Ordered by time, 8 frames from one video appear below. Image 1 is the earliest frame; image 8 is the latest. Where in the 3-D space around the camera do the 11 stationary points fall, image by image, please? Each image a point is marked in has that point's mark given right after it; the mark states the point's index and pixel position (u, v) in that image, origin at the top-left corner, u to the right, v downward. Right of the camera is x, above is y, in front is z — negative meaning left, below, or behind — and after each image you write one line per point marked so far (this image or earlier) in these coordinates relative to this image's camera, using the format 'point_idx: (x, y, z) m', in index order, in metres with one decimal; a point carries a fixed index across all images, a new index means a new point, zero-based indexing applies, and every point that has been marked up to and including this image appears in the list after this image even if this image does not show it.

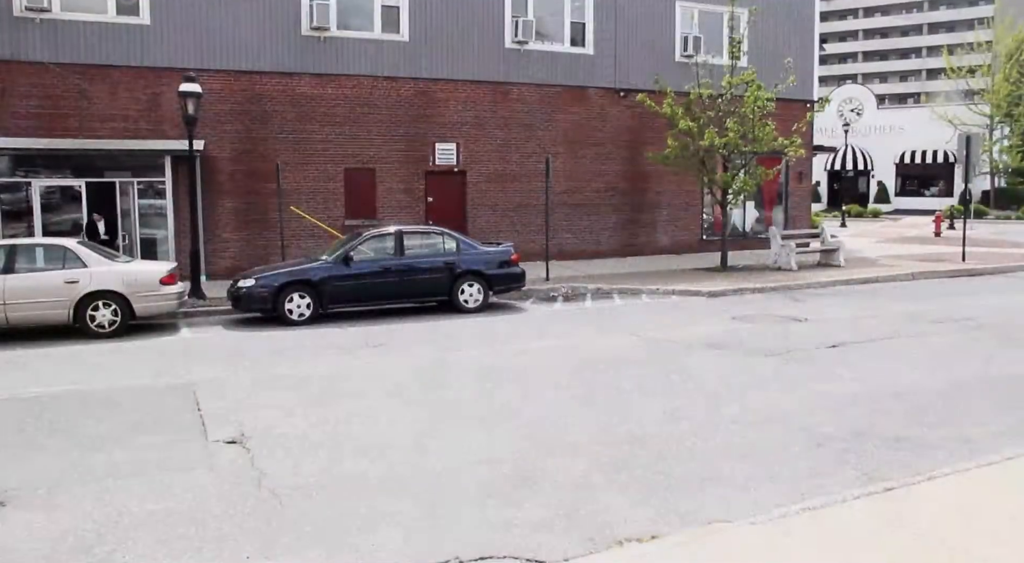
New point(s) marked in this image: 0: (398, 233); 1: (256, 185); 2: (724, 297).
0: (-1.9, +0.8, +12.3) m
1: (-5.8, +2.2, +16.7) m
2: (+3.6, -0.2, +12.5) m
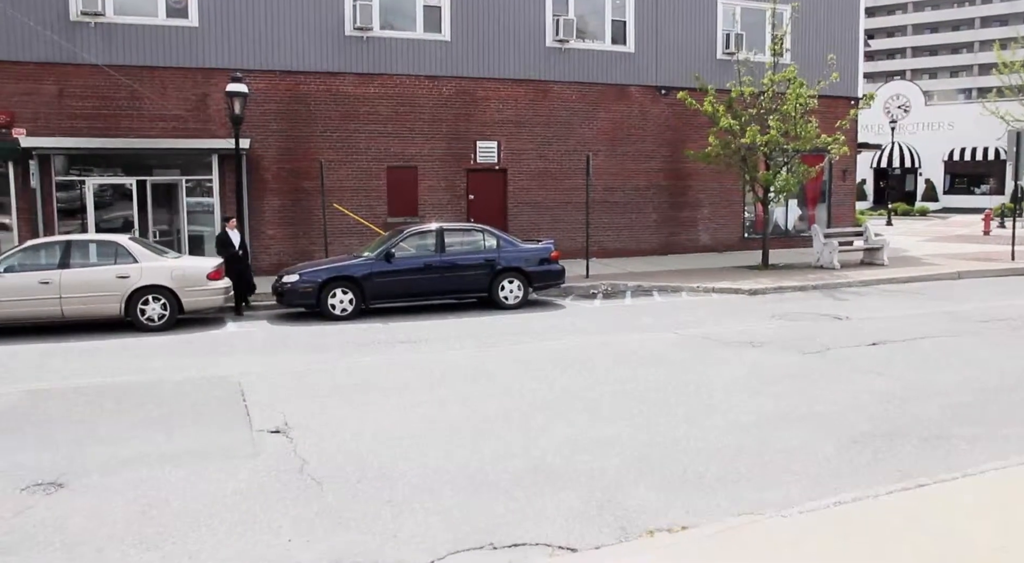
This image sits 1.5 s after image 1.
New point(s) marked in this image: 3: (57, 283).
0: (-1.2, +0.9, +12.4) m
1: (-4.9, +2.3, +17.1) m
2: (+4.2, -0.2, +12.4) m
3: (-7.1, 0.0, +11.3) m
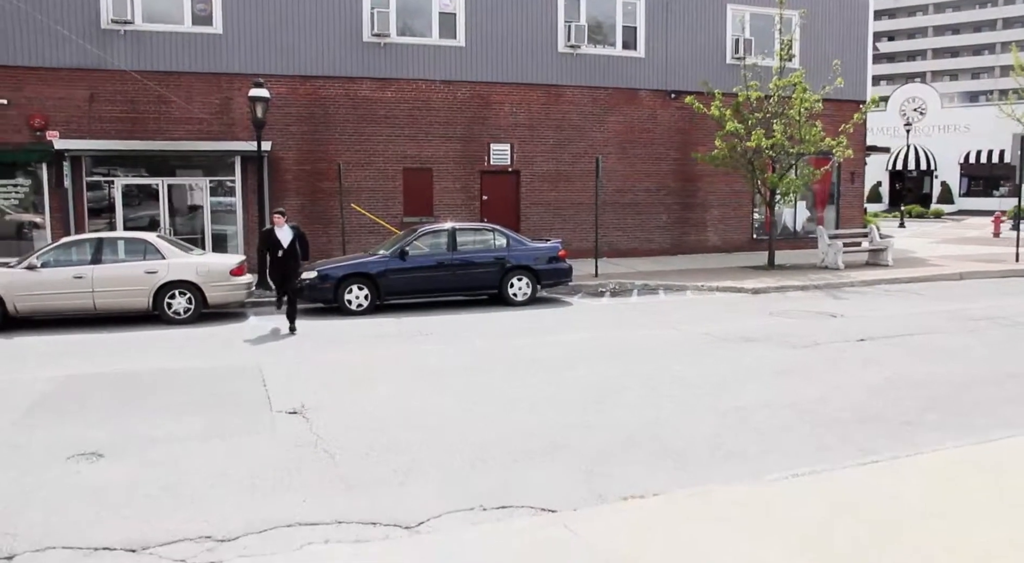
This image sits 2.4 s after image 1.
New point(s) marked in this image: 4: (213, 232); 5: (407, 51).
0: (-1.1, +0.9, +12.9) m
1: (-4.6, +2.3, +17.7) m
2: (+4.4, -0.2, +12.7) m
3: (-6.9, +0.1, +12.0) m
4: (-7.2, +1.2, +17.6) m
5: (-2.6, +5.7, +18.1) m
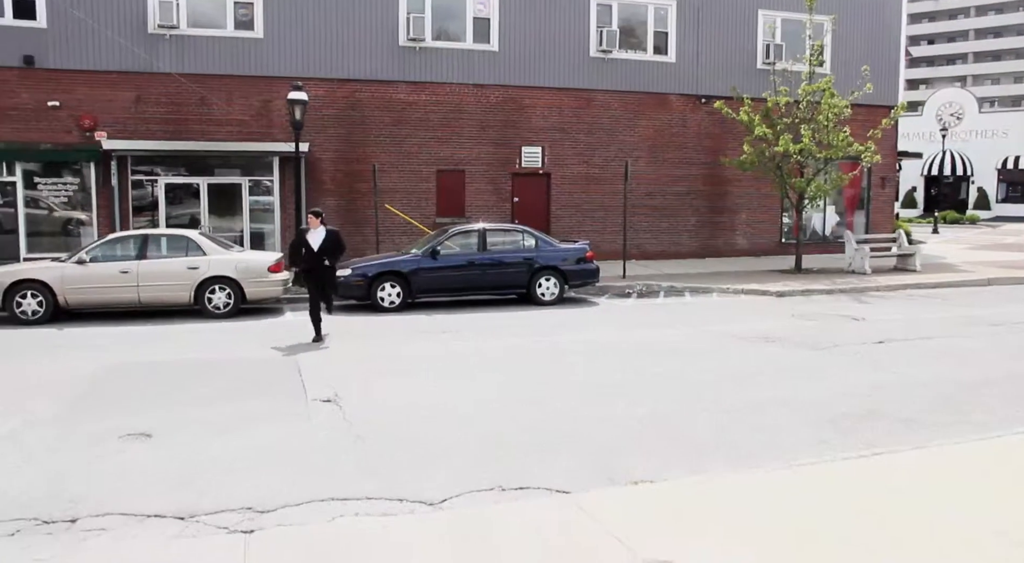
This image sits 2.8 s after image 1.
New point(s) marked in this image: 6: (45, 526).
0: (-0.5, +0.9, +13.3) m
1: (-3.9, +2.4, +18.2) m
2: (+4.9, -0.3, +12.9) m
3: (-6.5, +0.2, +12.6) m
4: (-6.5, +1.3, +18.2) m
5: (-1.8, +5.7, +18.5) m
6: (-2.9, -1.5, +4.5) m
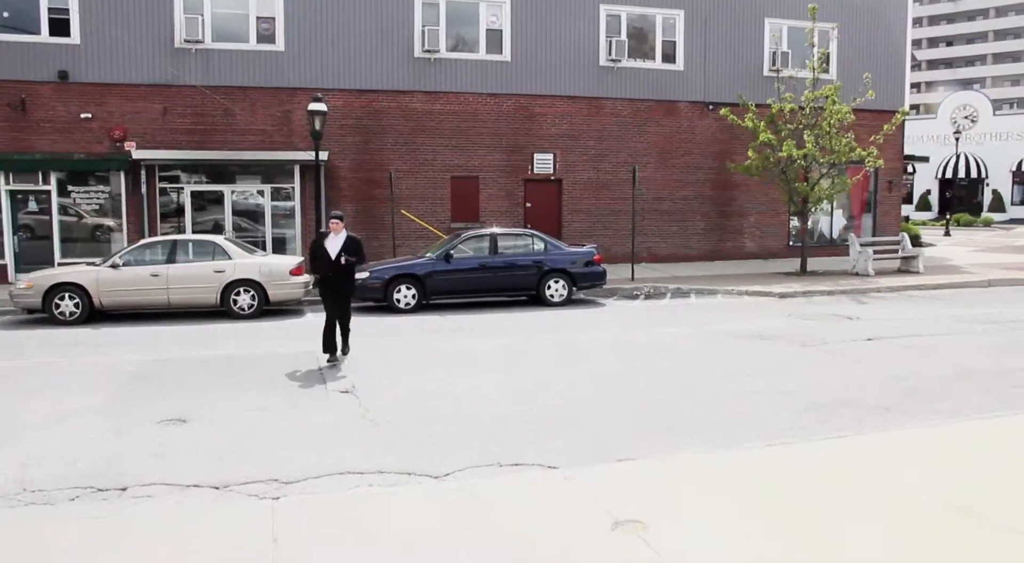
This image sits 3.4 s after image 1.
0: (-0.3, +0.9, +13.8) m
1: (-3.6, +2.3, +18.8) m
2: (+5.1, -0.3, +13.3) m
3: (-6.3, +0.1, +13.3) m
4: (-6.1, +1.2, +18.9) m
5: (-1.5, +5.6, +19.2) m
6: (-2.9, -1.5, +5.1) m
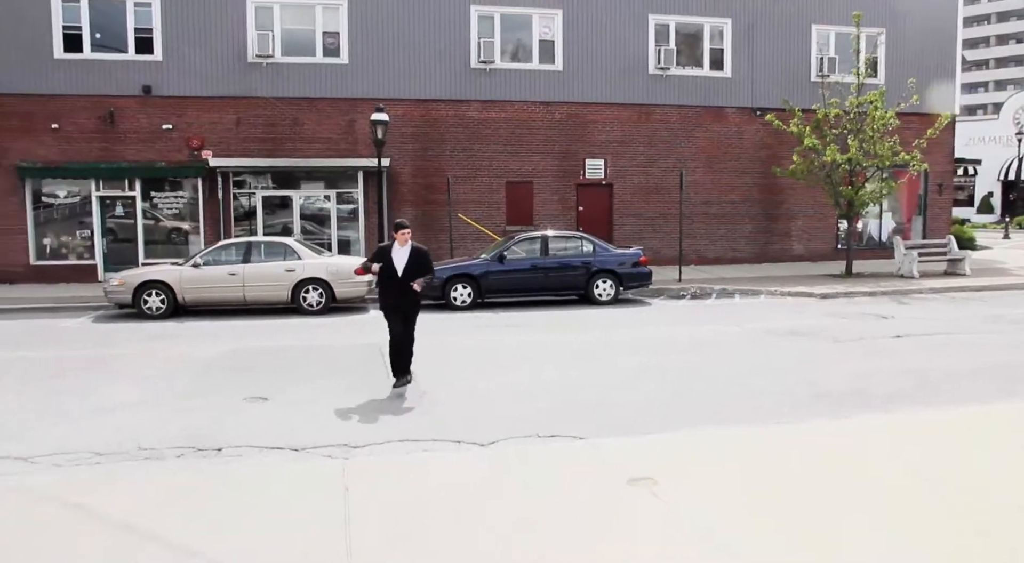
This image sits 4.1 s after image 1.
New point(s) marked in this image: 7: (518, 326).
0: (+0.6, +0.9, +14.6) m
1: (-2.2, +2.3, +19.8) m
2: (+6.0, -0.3, +13.6) m
3: (-5.3, +0.1, +14.5) m
4: (-4.8, +1.2, +20.1) m
5: (-0.1, +5.6, +20.0) m
6: (-2.5, -1.4, +6.0) m
7: (+0.1, -0.8, +12.6) m
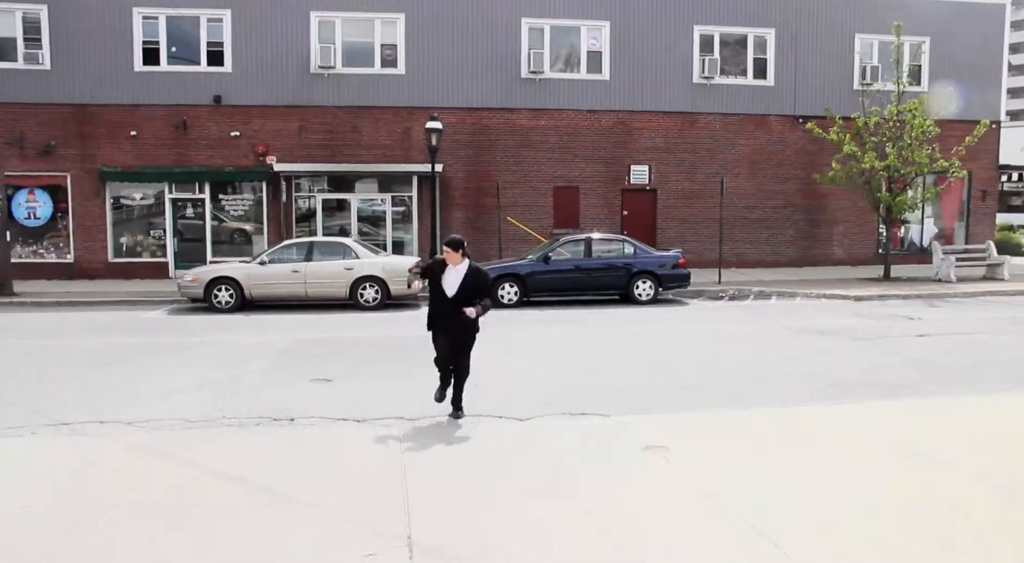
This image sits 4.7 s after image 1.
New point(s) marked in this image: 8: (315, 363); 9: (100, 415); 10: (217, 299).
0: (+1.6, +0.9, +15.4) m
1: (-0.9, +2.3, +20.8) m
2: (+6.8, -0.4, +14.1) m
3: (-4.4, +0.2, +15.6) m
4: (-3.5, +1.2, +21.2) m
5: (+1.3, +5.6, +20.8) m
6: (-2.2, -1.3, +7.0) m
7: (+0.9, -0.7, +13.4) m
8: (-2.6, -1.1, +9.9) m
9: (-4.1, -1.3, +7.3) m
10: (-6.2, -0.4, +15.6) m
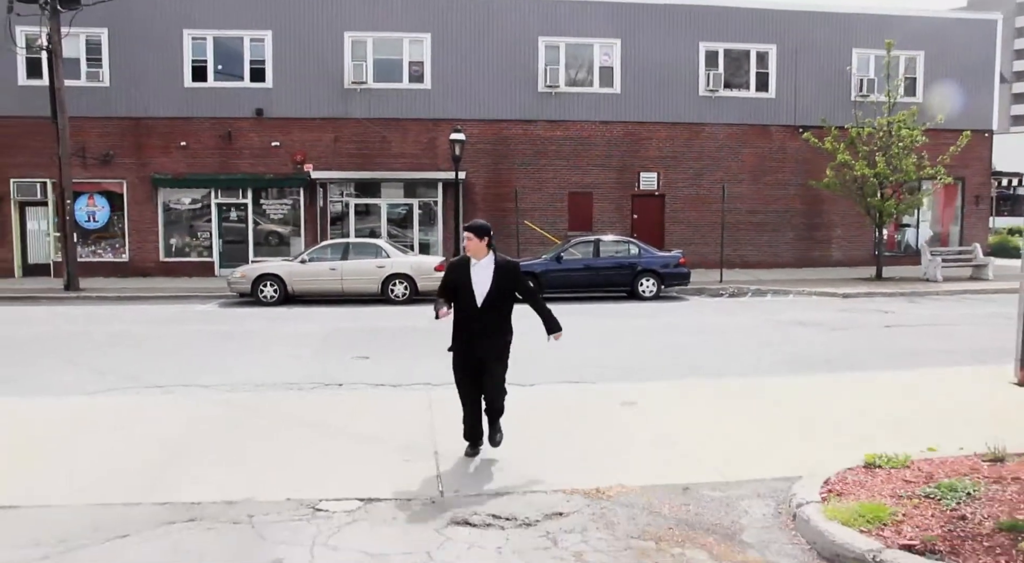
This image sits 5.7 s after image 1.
0: (+2.0, +0.9, +16.8) m
1: (-0.4, +2.3, +22.3) m
2: (+7.1, -0.3, +15.3) m
3: (-4.0, +0.3, +17.2) m
4: (-2.9, +1.3, +22.8) m
5: (+1.9, +5.6, +22.3) m
6: (-2.1, -1.2, +8.6) m
7: (+1.2, -0.7, +14.8) m
8: (-2.5, -1.0, +11.5) m
9: (-4.0, -1.2, +8.9) m
10: (-5.9, -0.3, +17.3) m
